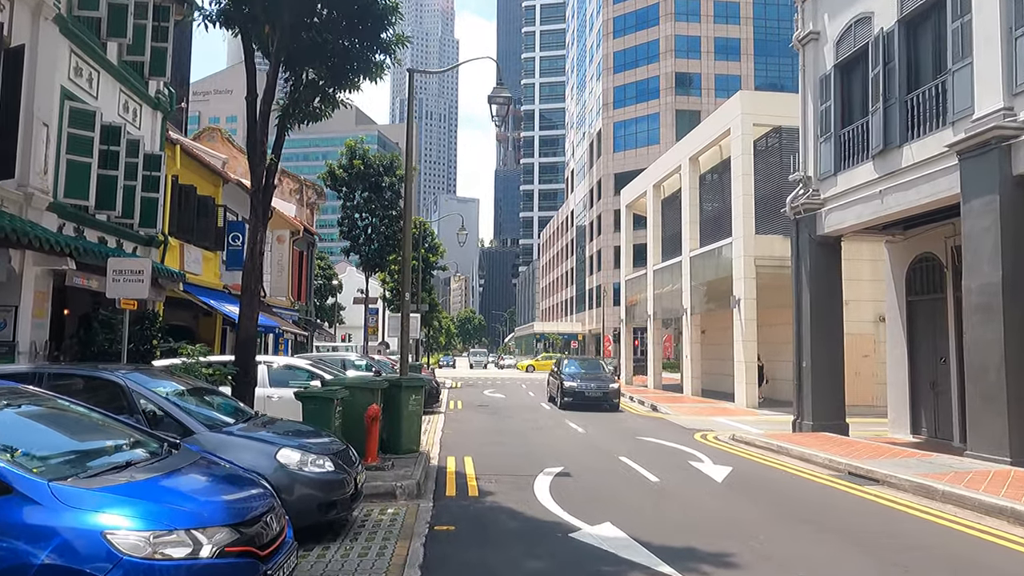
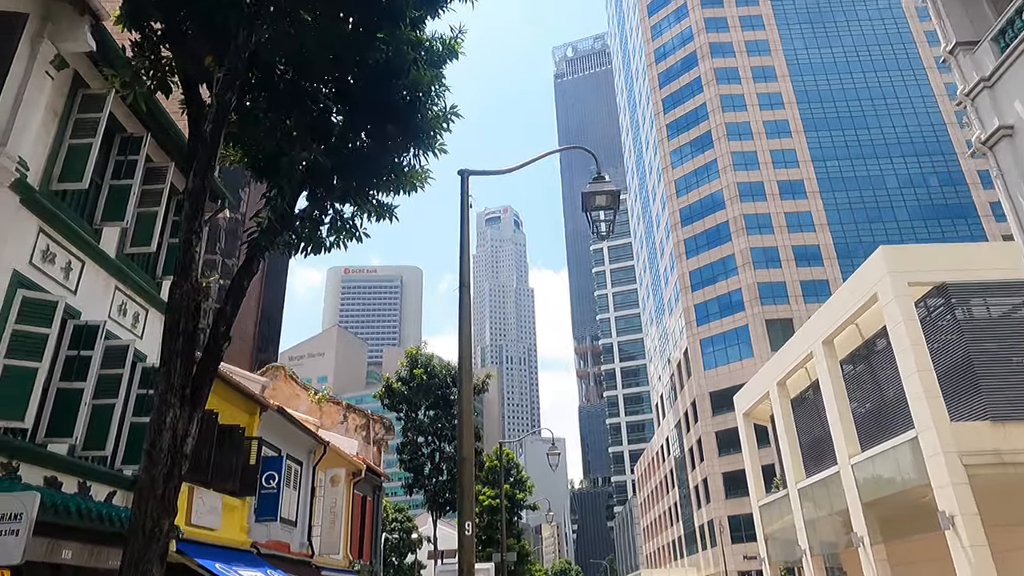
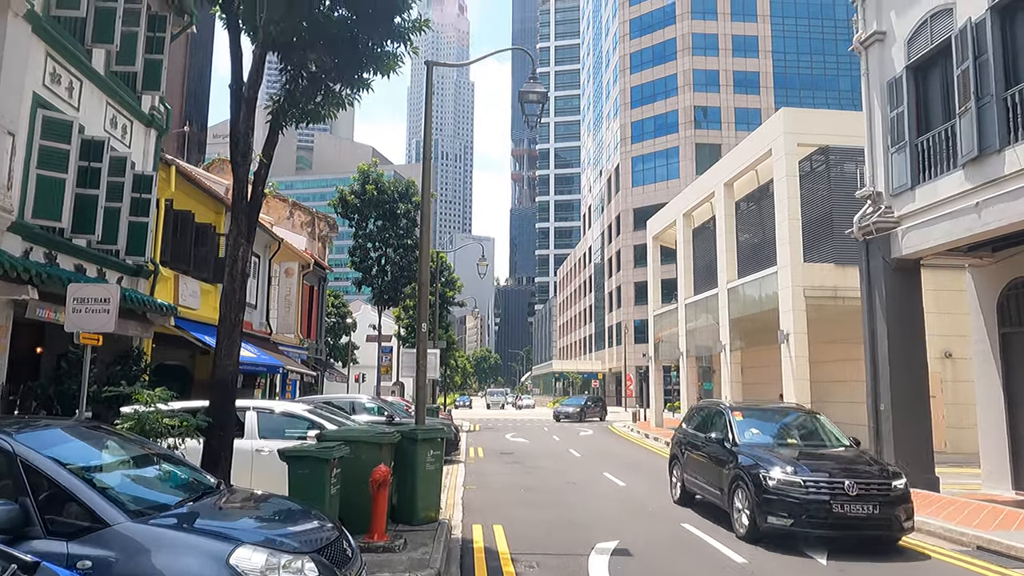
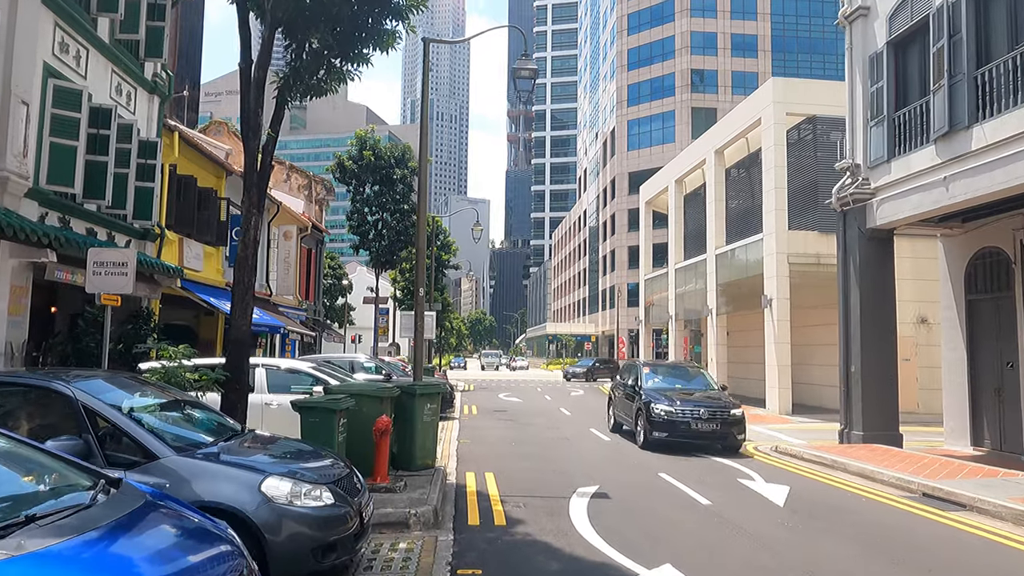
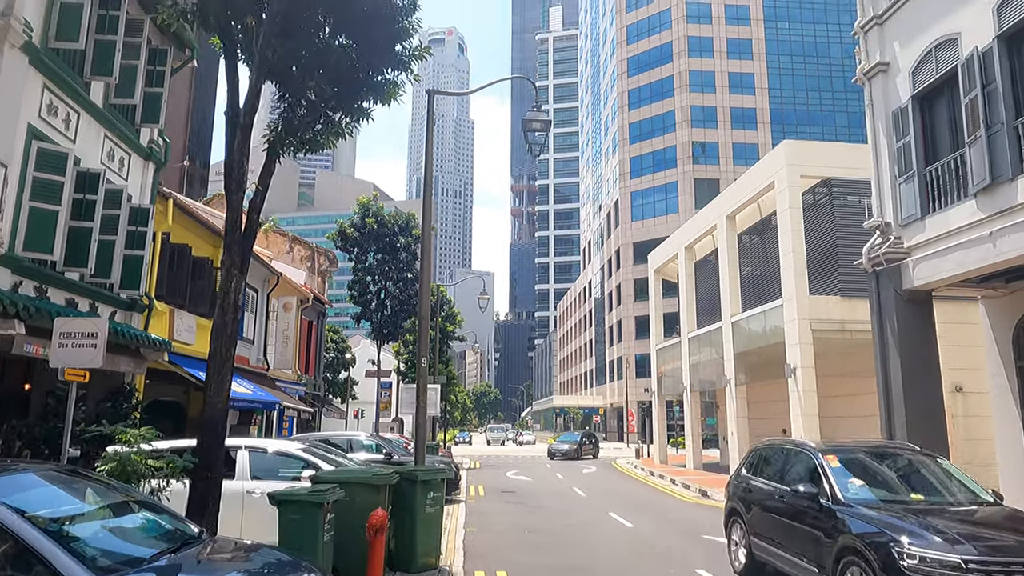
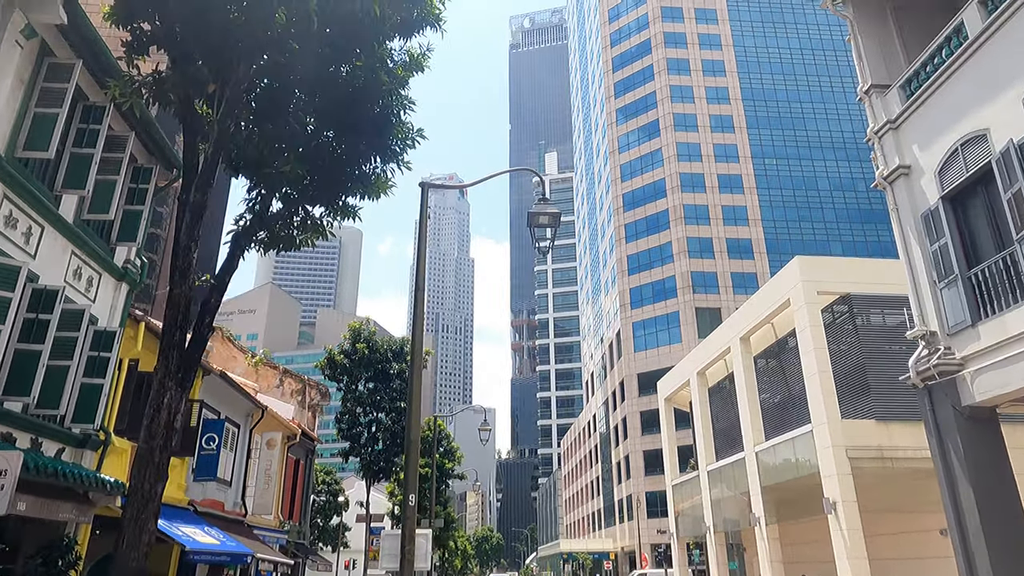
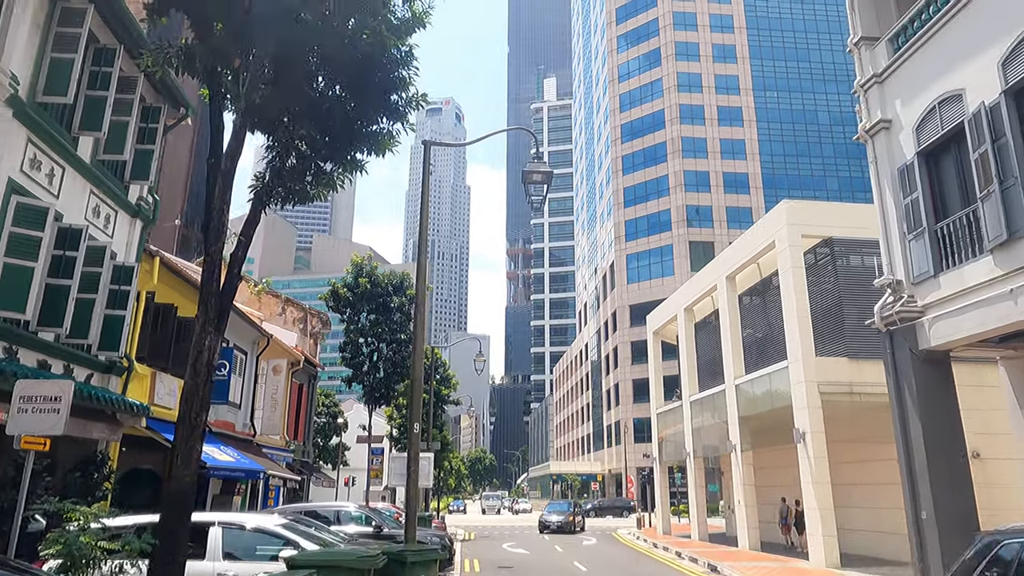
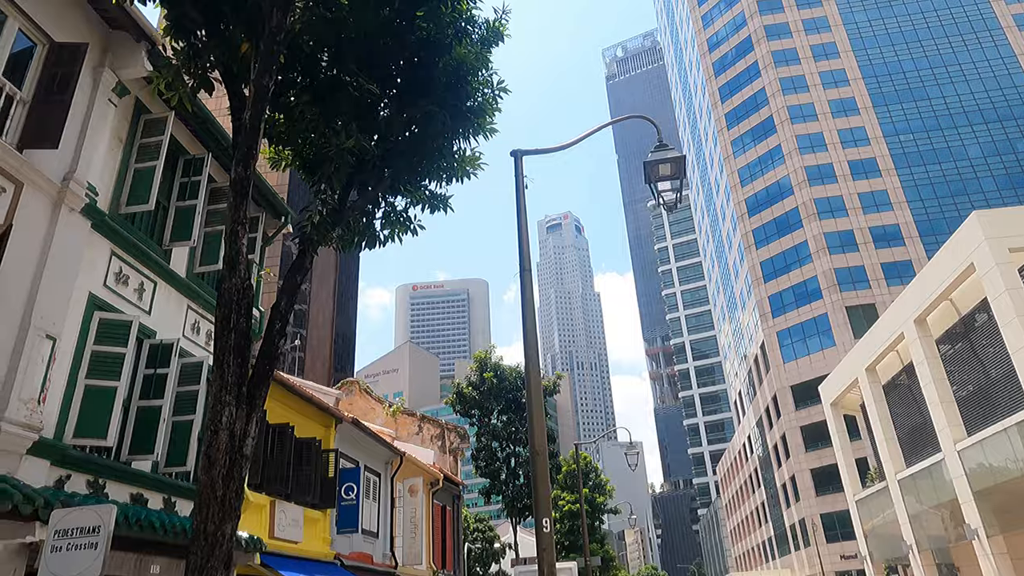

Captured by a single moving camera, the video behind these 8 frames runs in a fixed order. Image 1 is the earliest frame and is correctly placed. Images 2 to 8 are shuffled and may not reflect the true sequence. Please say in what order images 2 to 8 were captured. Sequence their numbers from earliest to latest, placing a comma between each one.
4, 3, 5, 7, 6, 2, 8
